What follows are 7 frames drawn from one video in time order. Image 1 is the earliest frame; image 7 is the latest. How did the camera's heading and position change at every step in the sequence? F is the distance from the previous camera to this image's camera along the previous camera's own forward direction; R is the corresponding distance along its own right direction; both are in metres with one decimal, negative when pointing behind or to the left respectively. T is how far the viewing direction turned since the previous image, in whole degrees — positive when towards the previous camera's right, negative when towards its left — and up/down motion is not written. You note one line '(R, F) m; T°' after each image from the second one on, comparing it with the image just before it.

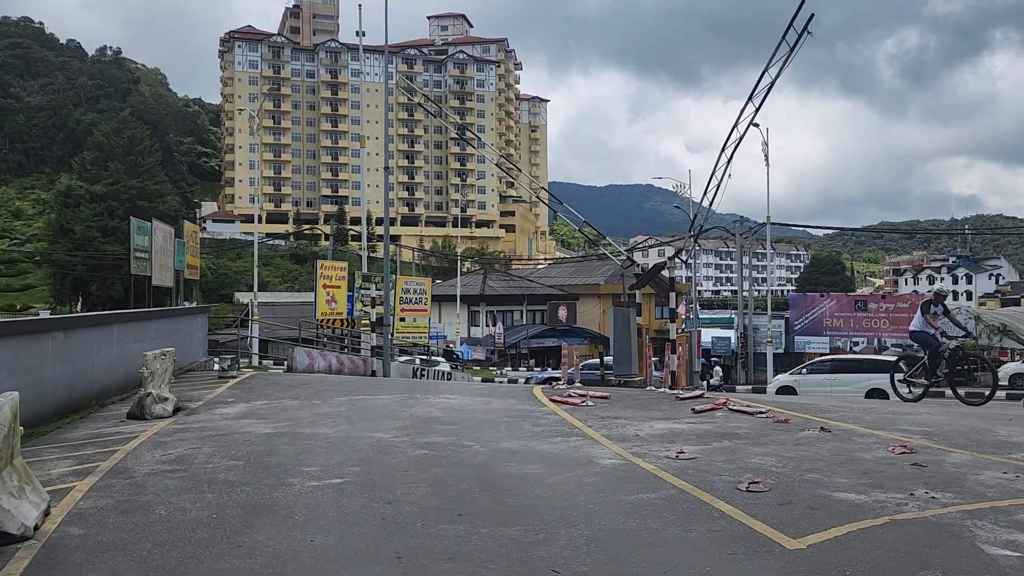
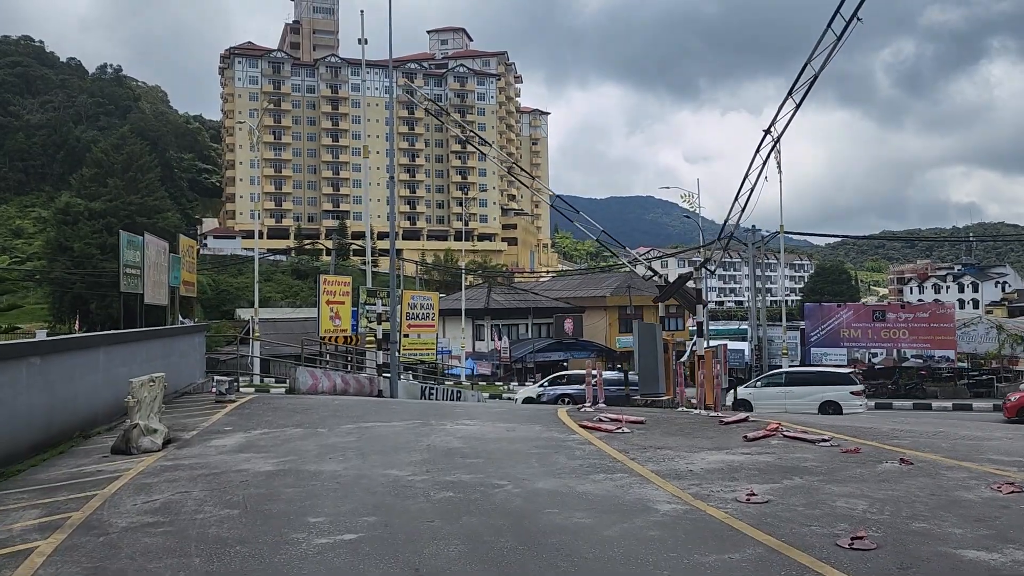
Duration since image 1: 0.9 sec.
(-0.3, +1.1) m; 0°
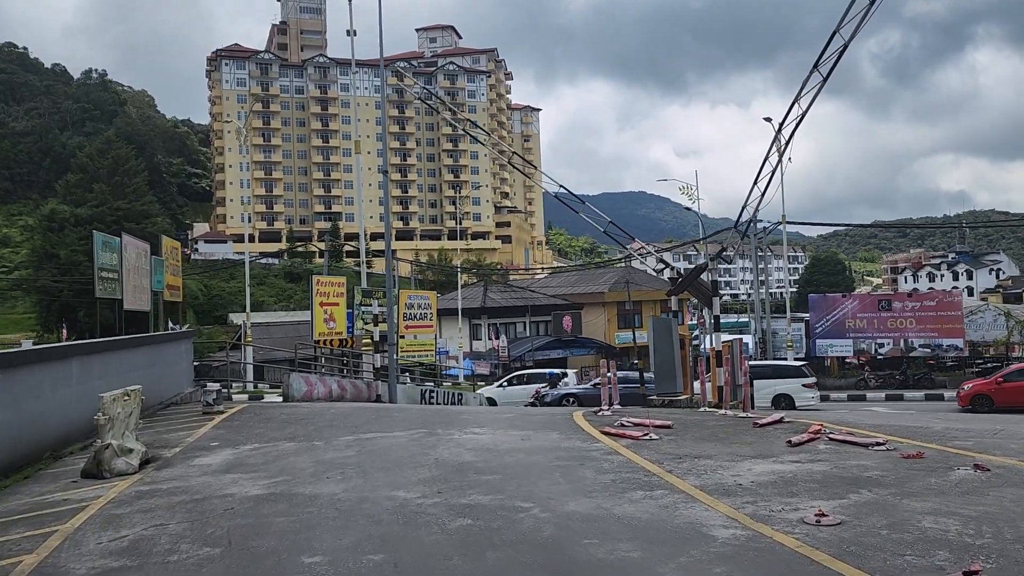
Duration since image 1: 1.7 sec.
(-0.2, +1.0) m; 0°
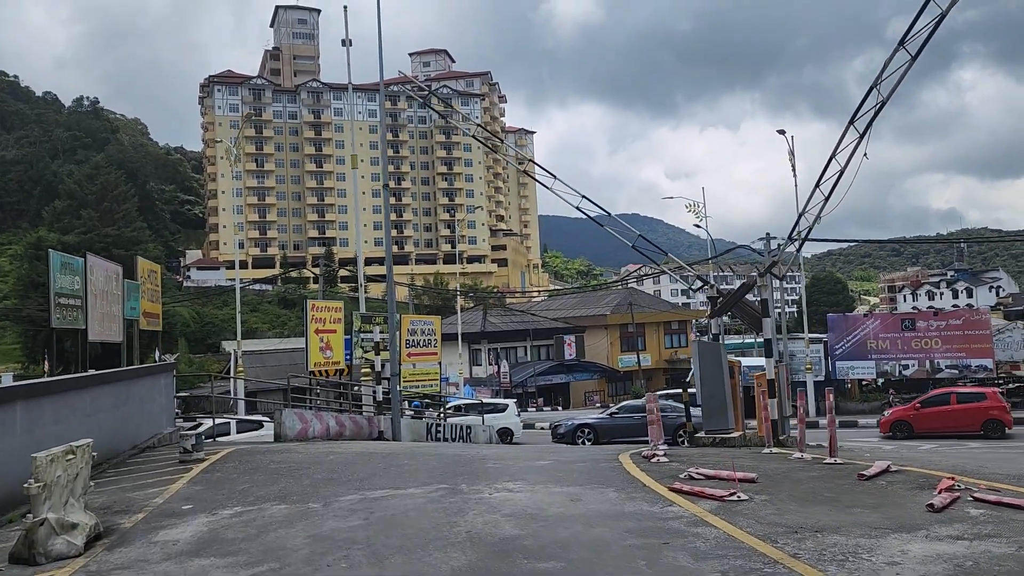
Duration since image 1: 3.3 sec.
(-0.5, +2.0) m; 0°
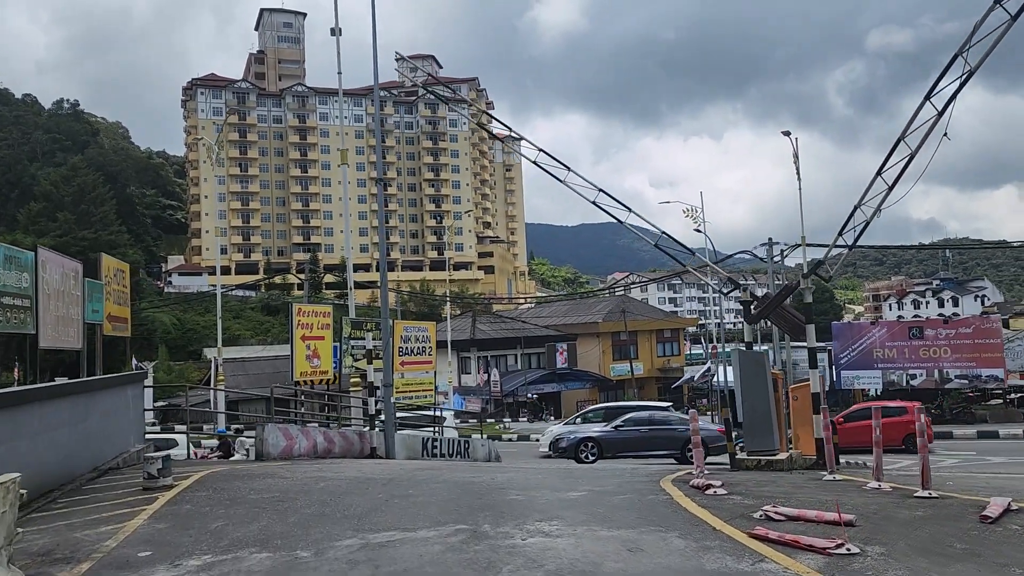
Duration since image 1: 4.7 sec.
(-0.5, +1.6) m; +1°
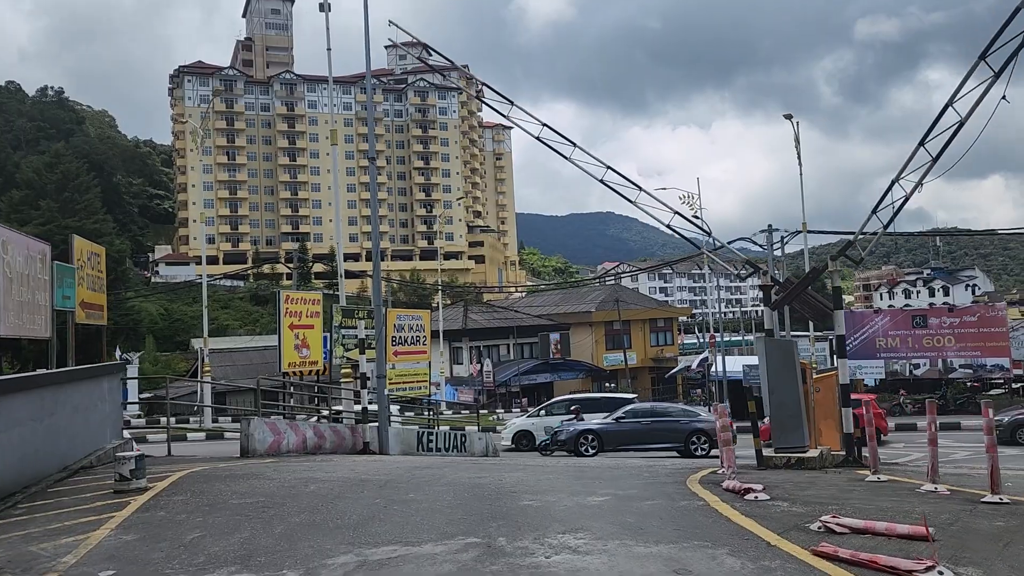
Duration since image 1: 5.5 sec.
(-0.2, +1.0) m; +1°
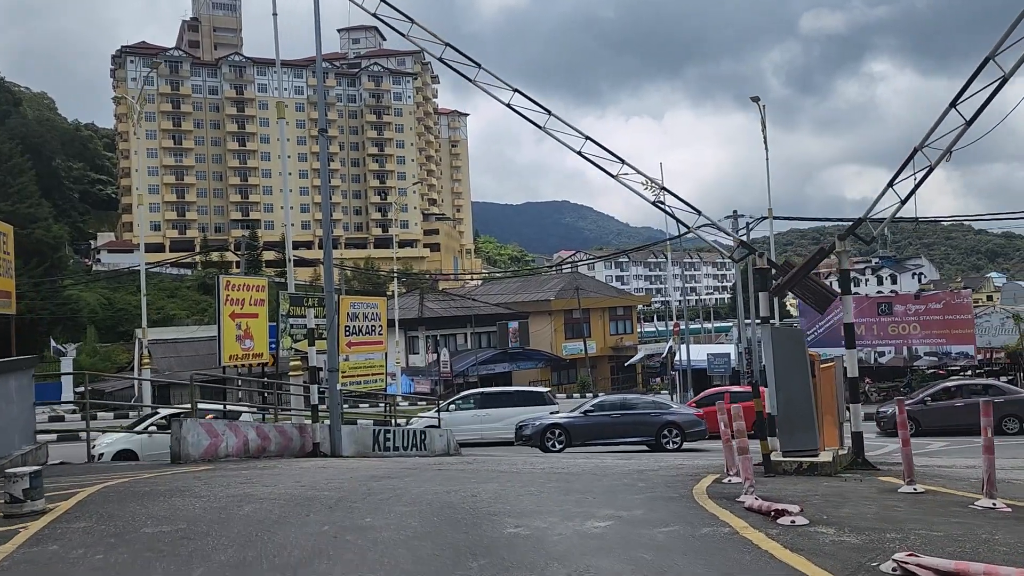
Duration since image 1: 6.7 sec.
(-0.2, +1.5) m; +3°
